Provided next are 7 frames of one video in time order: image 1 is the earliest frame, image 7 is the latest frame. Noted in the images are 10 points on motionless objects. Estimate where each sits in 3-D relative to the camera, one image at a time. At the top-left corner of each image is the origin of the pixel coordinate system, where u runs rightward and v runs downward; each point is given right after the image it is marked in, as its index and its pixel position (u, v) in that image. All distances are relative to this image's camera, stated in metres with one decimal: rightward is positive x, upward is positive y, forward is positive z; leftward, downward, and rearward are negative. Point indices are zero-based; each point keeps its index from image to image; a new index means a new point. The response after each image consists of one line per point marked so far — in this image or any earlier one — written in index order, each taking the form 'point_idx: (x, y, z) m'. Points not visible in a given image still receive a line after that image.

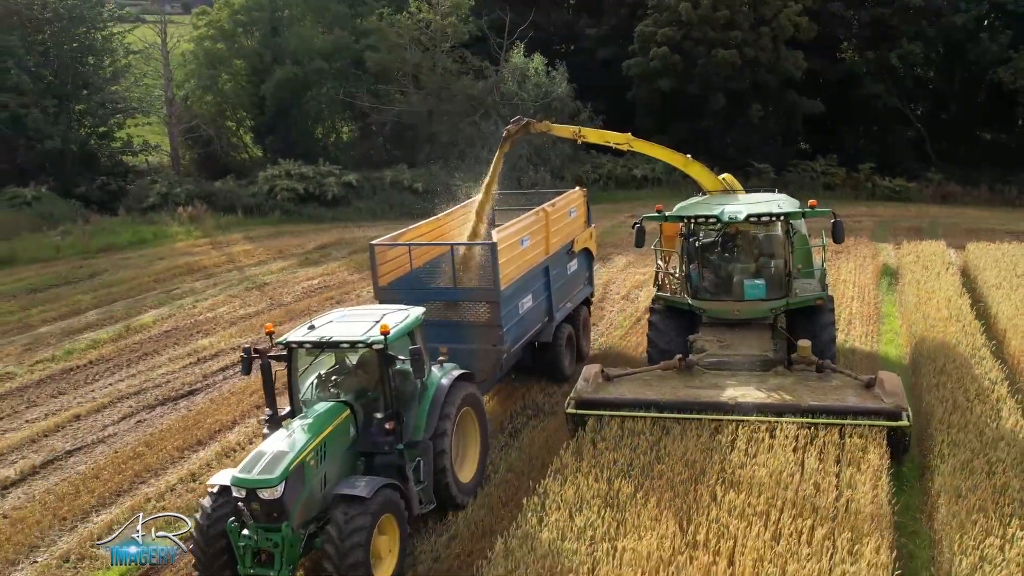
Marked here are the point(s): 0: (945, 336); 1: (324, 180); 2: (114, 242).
0: (+4.4, -0.5, +7.9) m
1: (-4.4, +2.6, +18.7) m
2: (-8.1, +0.9, +15.8) m
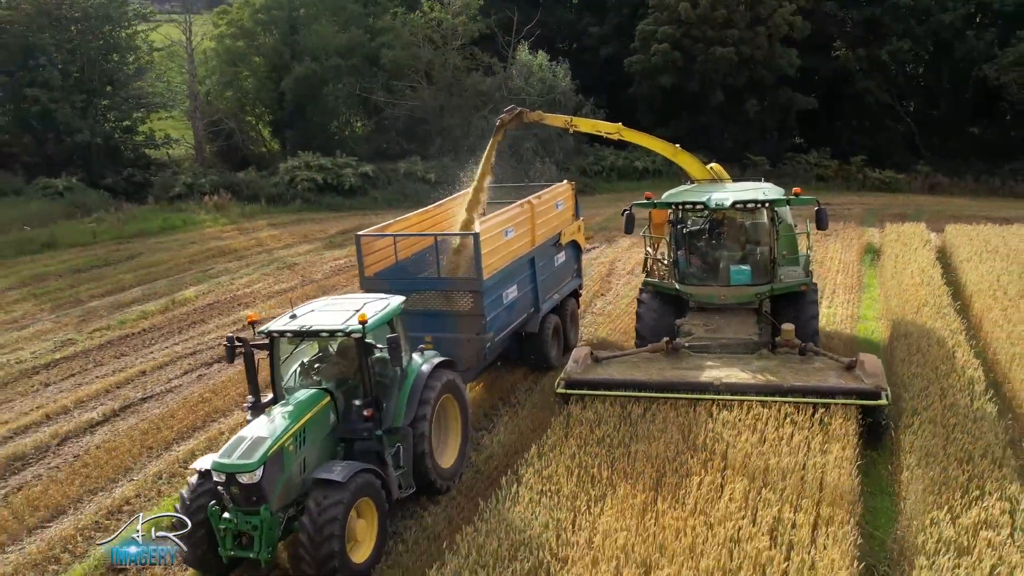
0: (+4.6, -0.1, +8.9) m
1: (-4.2, +3.0, +19.7) m
2: (-7.9, +1.3, +16.8) m
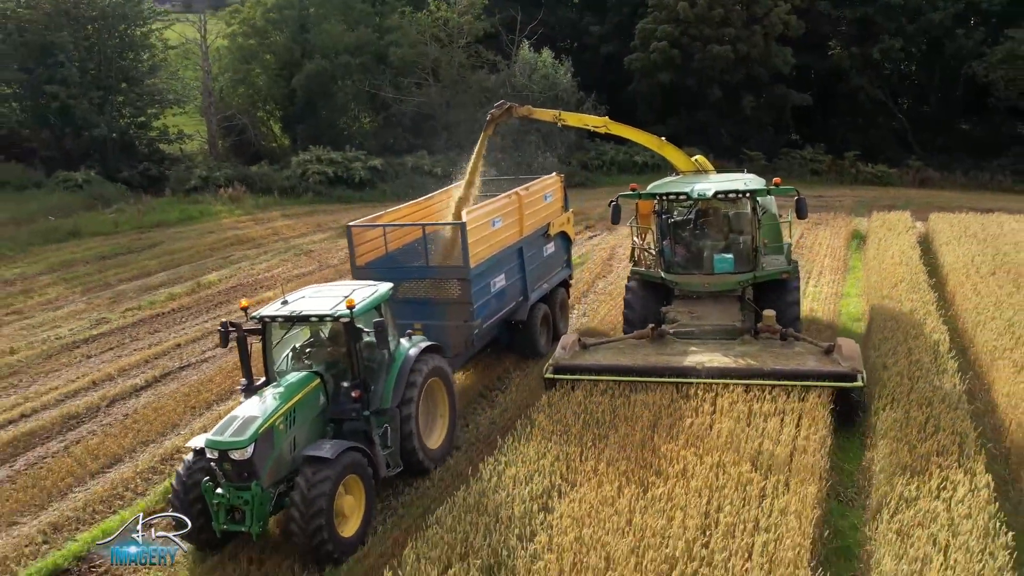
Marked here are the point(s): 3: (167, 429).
0: (+4.7, +0.1, +9.6) m
1: (-4.1, +3.2, +20.3) m
2: (-7.8, +1.6, +17.5) m
3: (-3.2, -1.3, +7.3) m
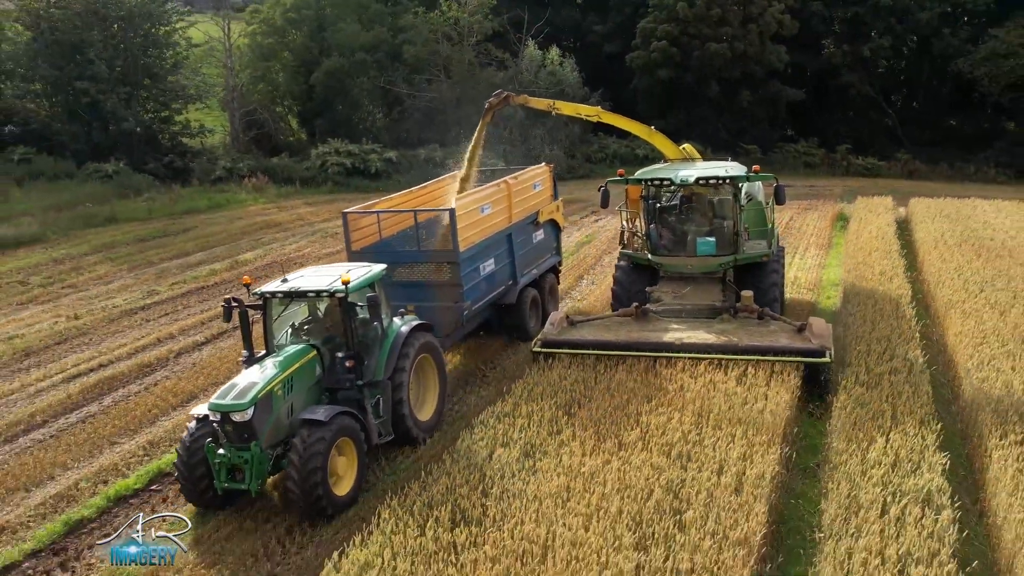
0: (+4.9, +0.5, +10.7) m
1: (-3.9, +3.6, +21.4) m
2: (-7.5, +1.9, +18.6) m
3: (-3.0, -0.9, +8.4) m
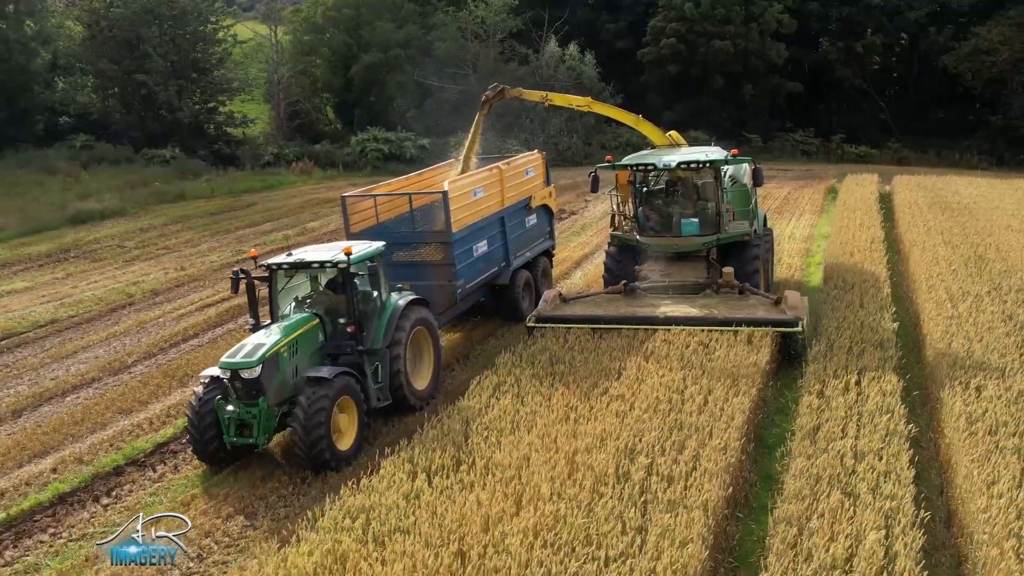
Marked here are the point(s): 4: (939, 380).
0: (+5.6, +1.2, +12.7) m
1: (-3.3, +4.4, +23.4) m
2: (-6.9, +2.7, +20.6) m
3: (-2.4, -0.2, +10.4) m
4: (+3.2, -0.7, +5.9) m
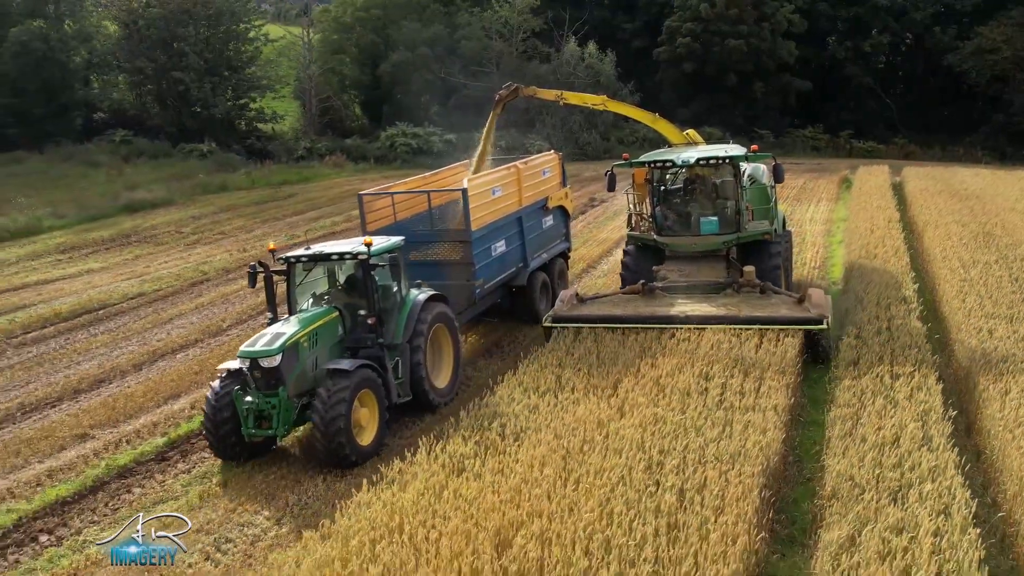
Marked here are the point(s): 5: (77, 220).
0: (+6.3, +1.6, +13.7) m
1: (-2.5, +4.7, +24.4) m
2: (-6.2, +3.0, +21.6) m
3: (-1.7, +0.1, +11.4) m
4: (+3.9, -0.3, +6.9) m
5: (-9.4, +1.5, +17.0) m
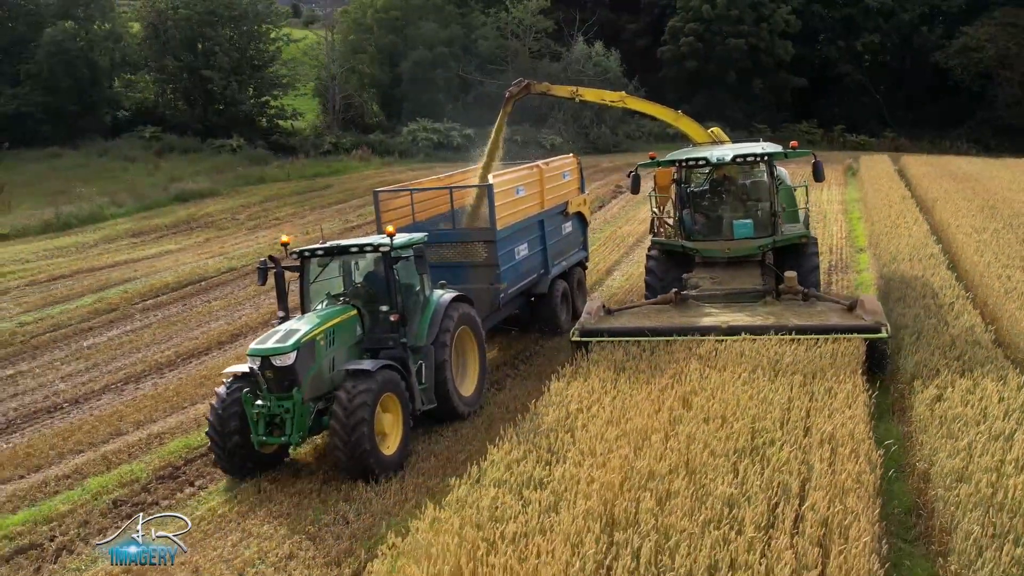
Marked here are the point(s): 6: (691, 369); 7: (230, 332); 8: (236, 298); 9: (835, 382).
0: (+7.1, +2.1, +15.1) m
1: (-2.0, +5.1, +25.7) m
2: (-5.6, +3.4, +22.7) m
3: (-0.7, +0.6, +12.7) m
4: (+4.9, +0.1, +8.3) m
5: (-8.7, +1.8, +18.1) m
6: (+1.3, -0.6, +5.6) m
7: (-3.4, -0.5, +9.5) m
8: (-3.9, -0.2, +11.0) m
9: (+2.1, -0.6, +5.2) m
